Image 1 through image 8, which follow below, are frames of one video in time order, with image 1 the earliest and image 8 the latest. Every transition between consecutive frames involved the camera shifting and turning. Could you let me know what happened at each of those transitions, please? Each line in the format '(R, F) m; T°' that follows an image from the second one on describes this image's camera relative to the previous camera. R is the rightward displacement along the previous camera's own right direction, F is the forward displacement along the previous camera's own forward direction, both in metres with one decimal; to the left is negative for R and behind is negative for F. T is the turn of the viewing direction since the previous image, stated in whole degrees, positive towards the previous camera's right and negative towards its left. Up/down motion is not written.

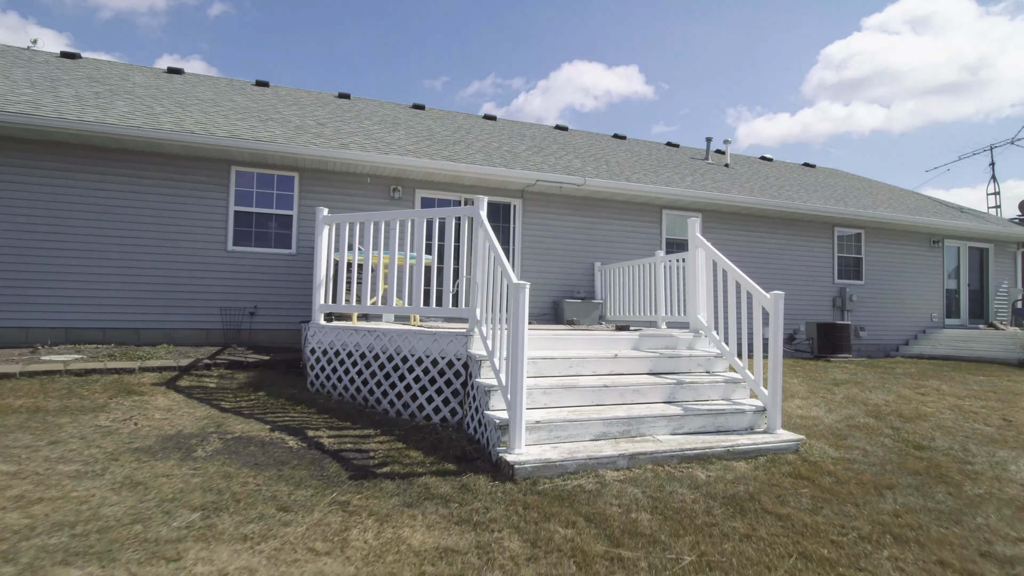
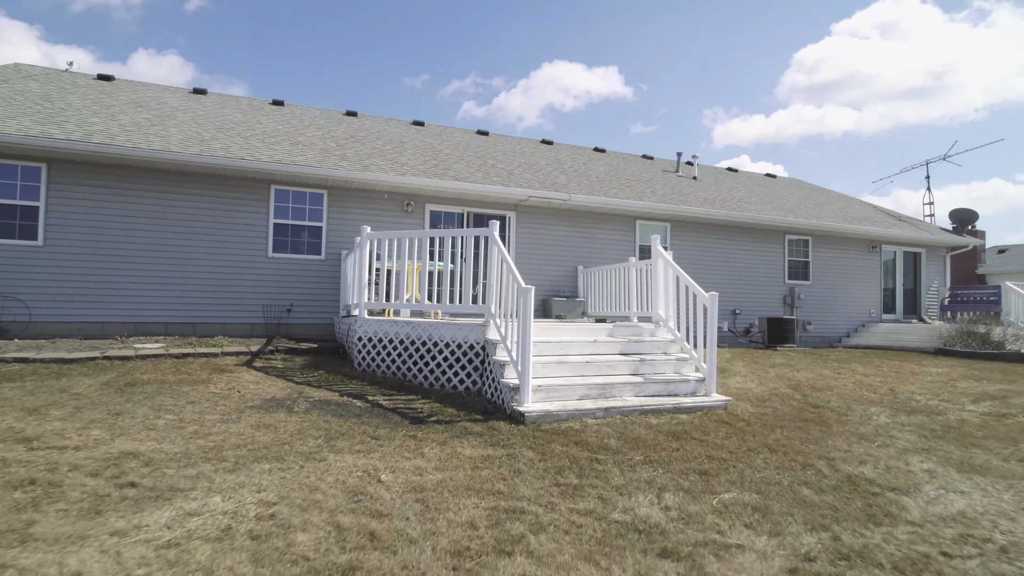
(-0.2, -1.3) m; +2°
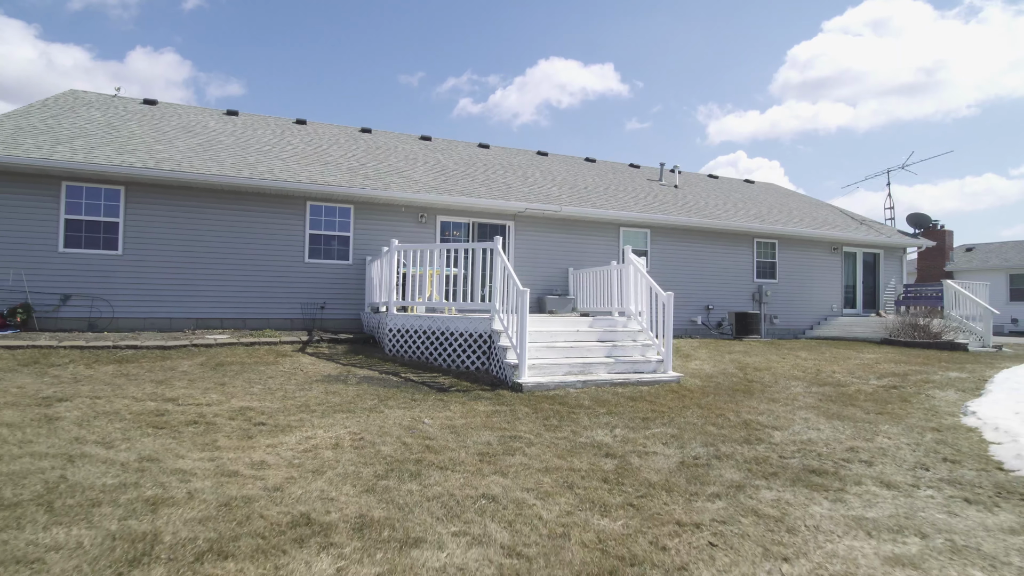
(0.0, -1.4) m; 0°
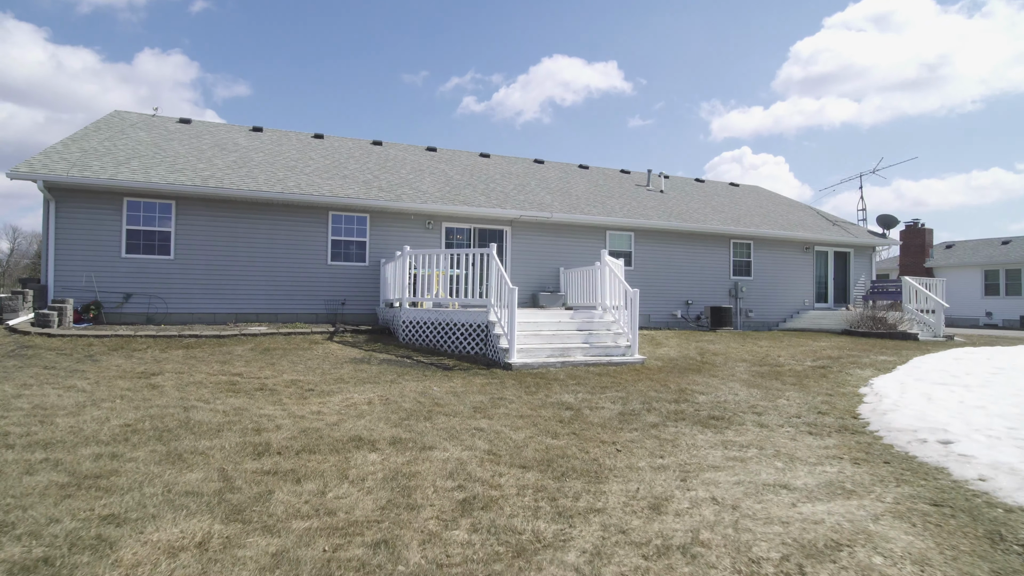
(+0.2, -1.3) m; -1°
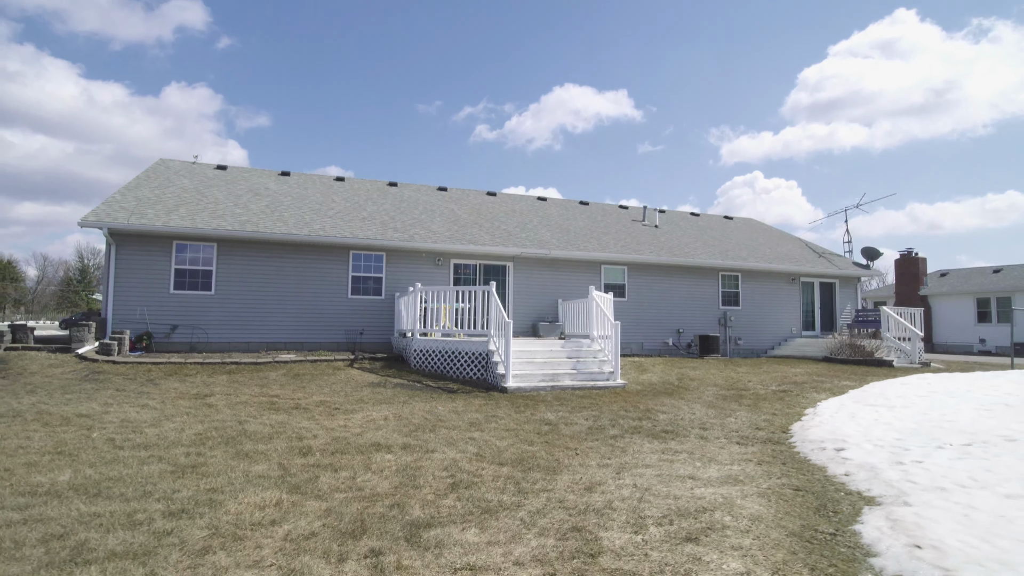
(+0.3, -1.1) m; -1°
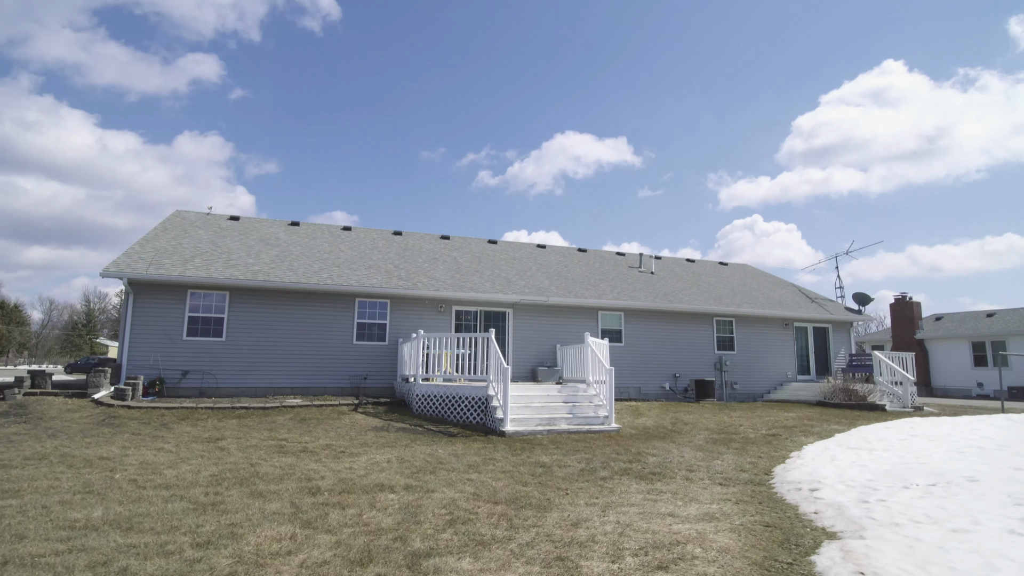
(+0.1, -0.5) m; 0°
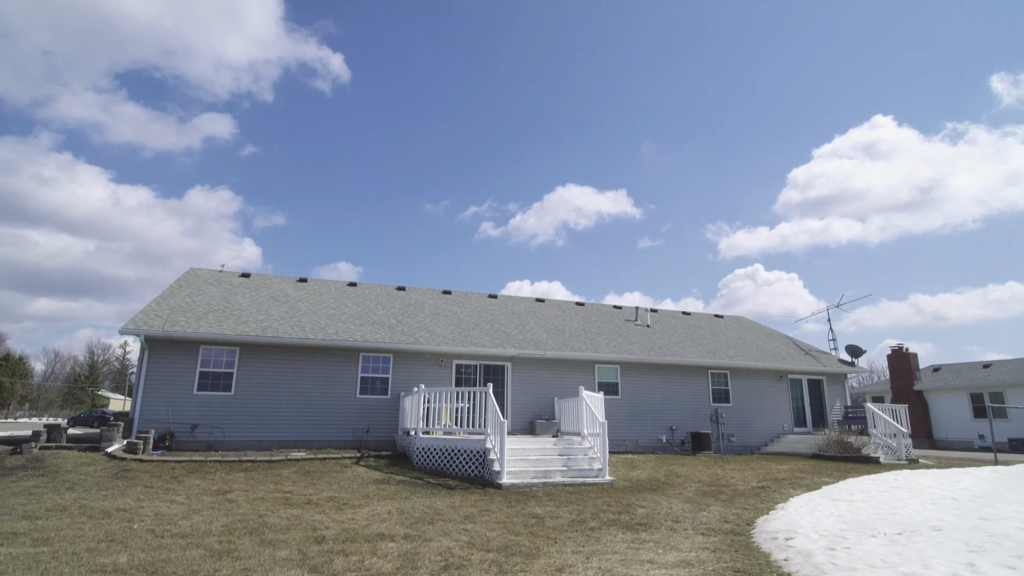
(+0.1, -0.5) m; 0°
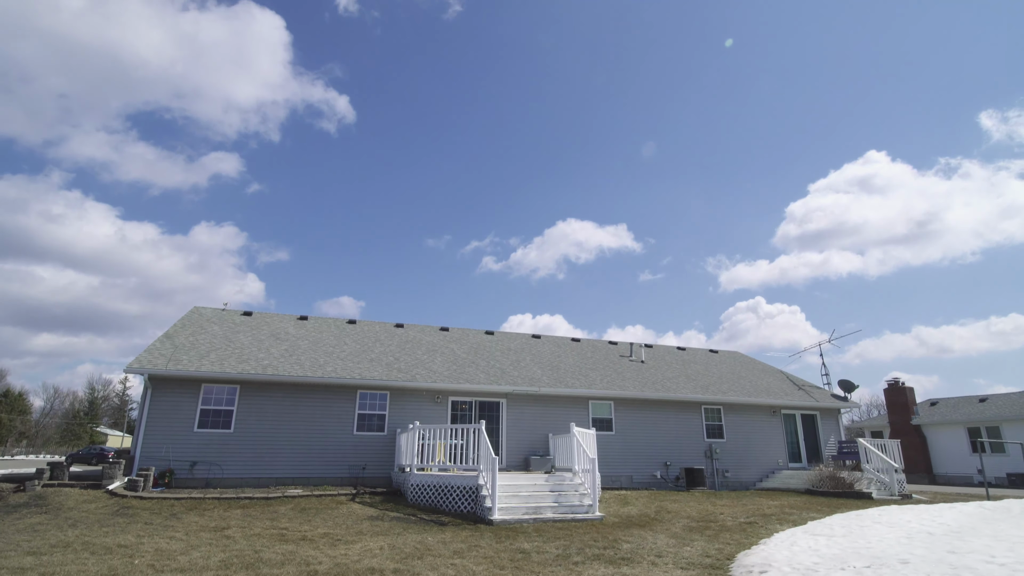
(+0.2, -0.4) m; 0°
